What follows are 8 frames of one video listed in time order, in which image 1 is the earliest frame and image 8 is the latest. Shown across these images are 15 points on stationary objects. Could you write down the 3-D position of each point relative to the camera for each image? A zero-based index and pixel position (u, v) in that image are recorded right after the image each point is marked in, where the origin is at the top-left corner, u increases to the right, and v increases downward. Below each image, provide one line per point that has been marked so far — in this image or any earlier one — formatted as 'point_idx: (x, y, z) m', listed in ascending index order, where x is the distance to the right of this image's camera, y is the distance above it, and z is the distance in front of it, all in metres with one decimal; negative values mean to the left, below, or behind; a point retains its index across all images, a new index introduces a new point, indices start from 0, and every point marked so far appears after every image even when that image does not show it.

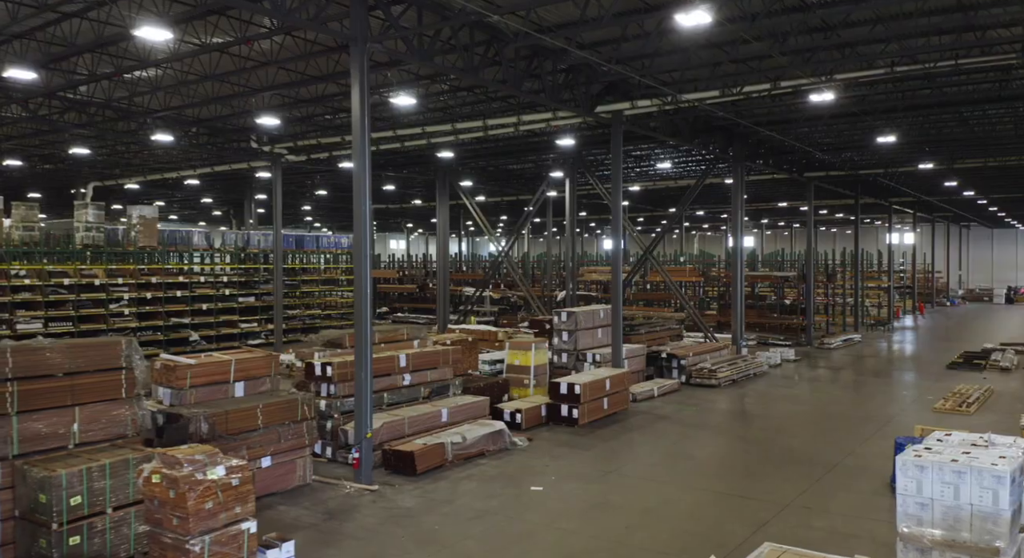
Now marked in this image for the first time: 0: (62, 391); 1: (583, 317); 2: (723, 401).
0: (-4.5, -1.1, +7.9) m
1: (+1.6, -0.9, +17.6) m
2: (+4.6, -2.7, +17.4) m
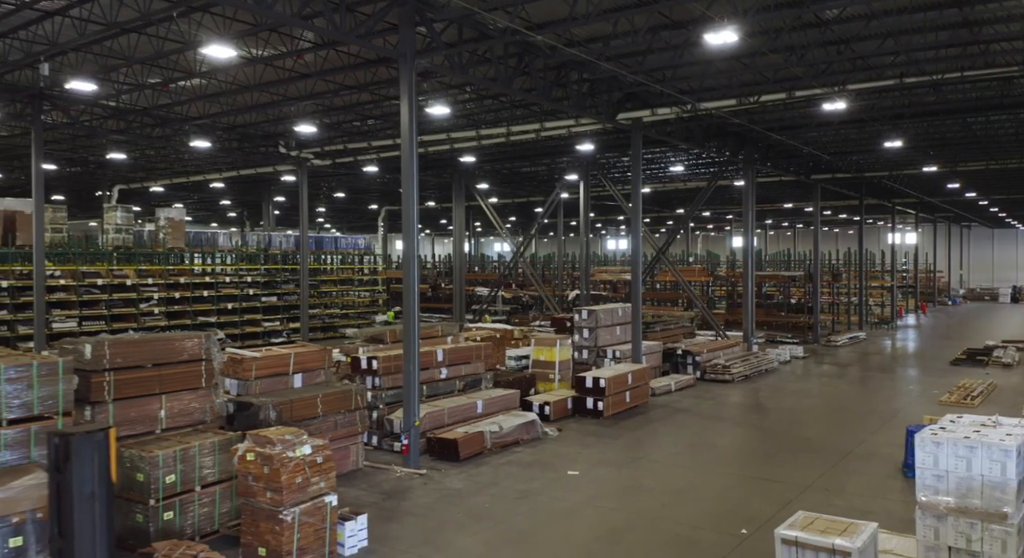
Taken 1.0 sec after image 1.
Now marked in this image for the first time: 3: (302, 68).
0: (-3.9, -1.1, +8.7) m
1: (+2.1, -0.9, +18.4) m
2: (+5.1, -2.7, +18.2) m
3: (-3.9, +4.0, +15.0) m
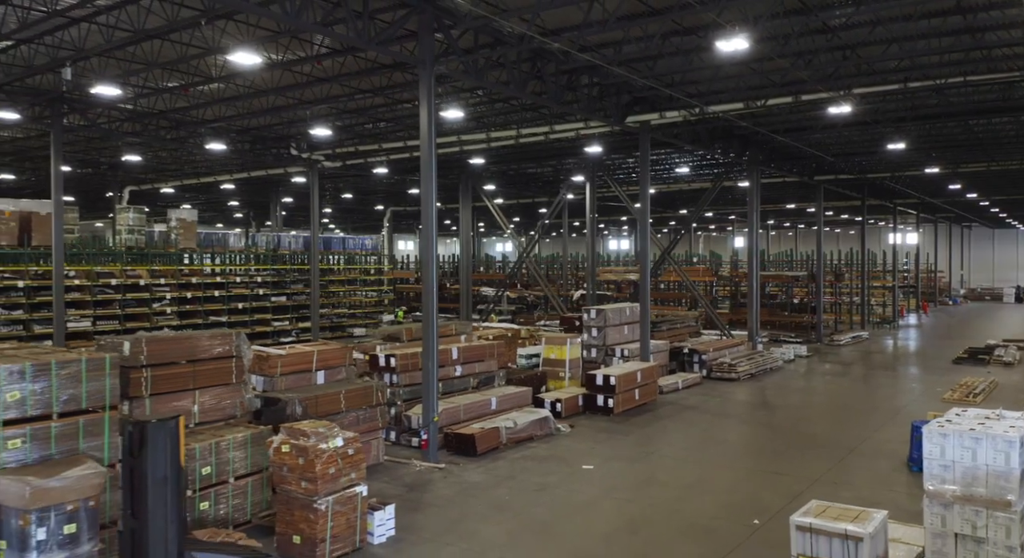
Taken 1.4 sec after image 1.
0: (-3.7, -1.1, +9.1) m
1: (+2.3, -0.8, +18.7) m
2: (+5.4, -2.7, +18.6) m
3: (-3.6, +4.0, +15.4) m
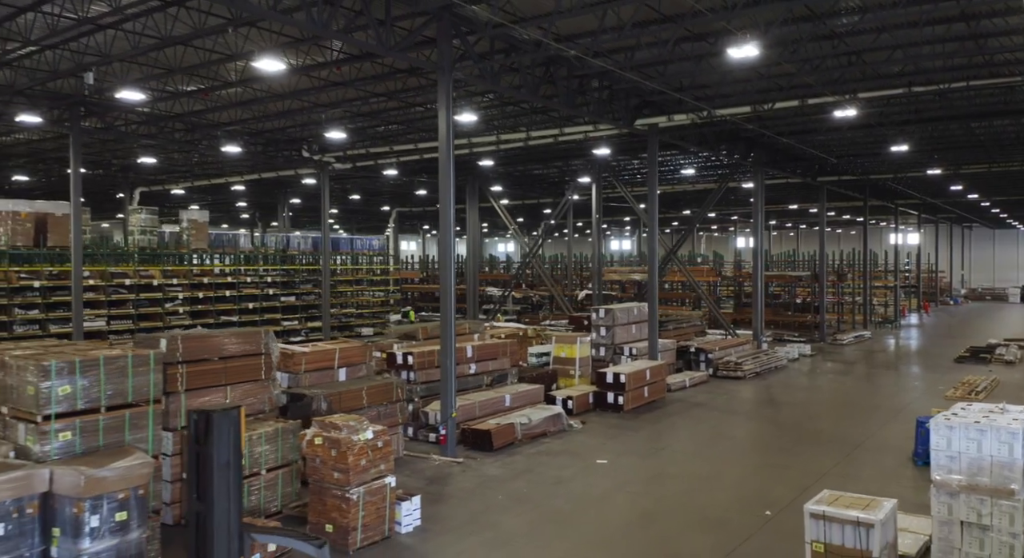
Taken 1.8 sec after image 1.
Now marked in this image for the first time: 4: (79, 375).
0: (-3.5, -1.1, +9.4) m
1: (+2.6, -0.8, +19.0) m
2: (+5.6, -2.6, +18.9) m
3: (-3.4, +4.0, +15.7) m
4: (-3.9, -0.9, +7.2) m
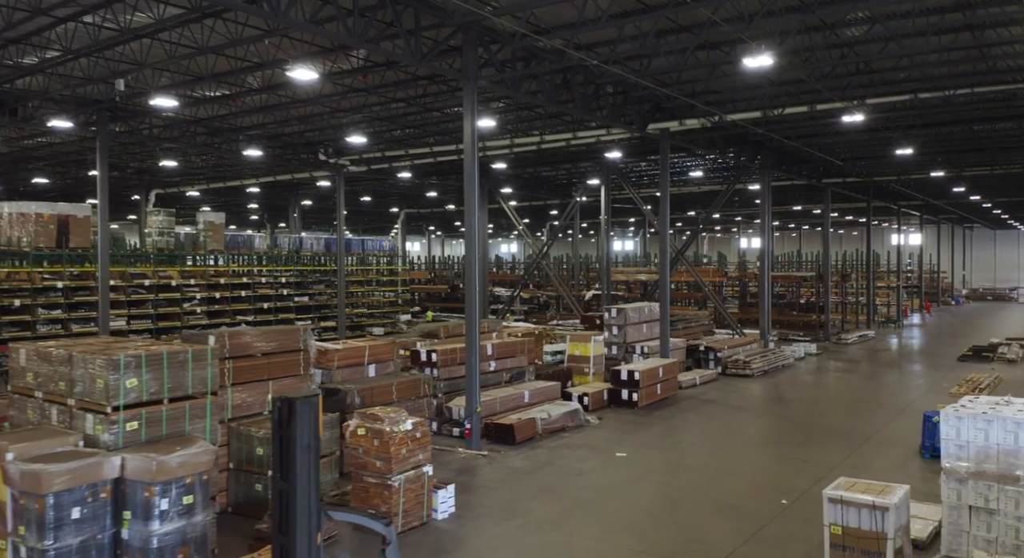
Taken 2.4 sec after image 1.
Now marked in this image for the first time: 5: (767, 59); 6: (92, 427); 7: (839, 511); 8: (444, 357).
0: (-3.1, -1.1, +9.9) m
1: (+2.9, -0.9, +19.5) m
2: (+6.0, -2.7, +19.4) m
3: (-3.1, +4.0, +16.2) m
4: (-3.5, -0.9, +7.7) m
5: (+3.8, +3.3, +12.0) m
6: (-3.9, -1.4, +7.4) m
7: (+3.1, -2.2, +7.6) m
8: (-1.2, -1.4, +13.8) m
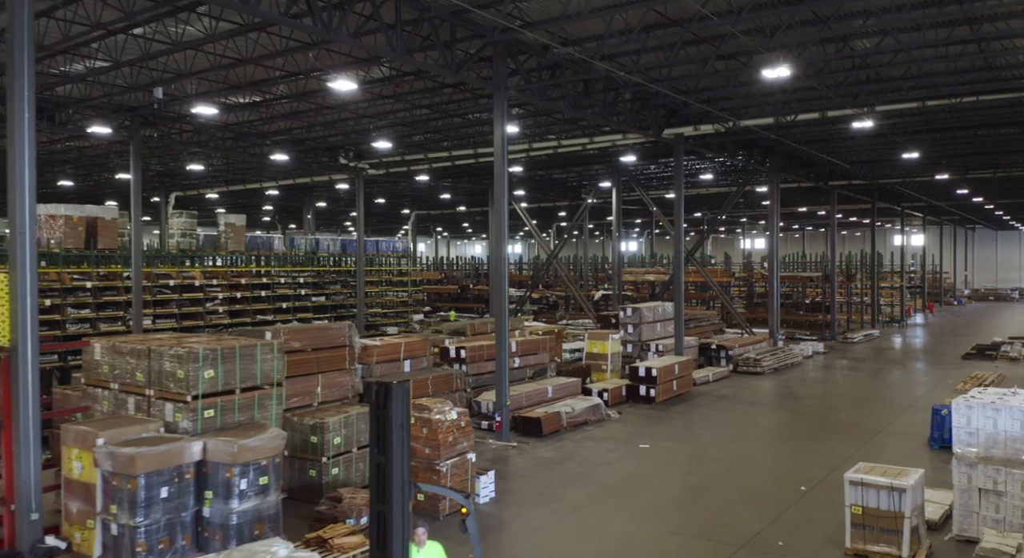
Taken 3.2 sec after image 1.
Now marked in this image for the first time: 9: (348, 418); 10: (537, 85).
0: (-2.6, -1.1, +10.5) m
1: (+3.4, -0.9, +20.1) m
2: (+6.4, -2.7, +20.0) m
3: (-2.6, +4.0, +16.8) m
4: (-3.0, -0.8, +8.3) m
5: (+4.3, +3.3, +12.6) m
6: (-3.4, -1.4, +8.1) m
7: (+3.6, -2.2, +8.2) m
8: (-0.7, -1.4, +14.4) m
9: (-2.1, -1.8, +10.0) m
10: (+0.4, +3.5, +14.5) m
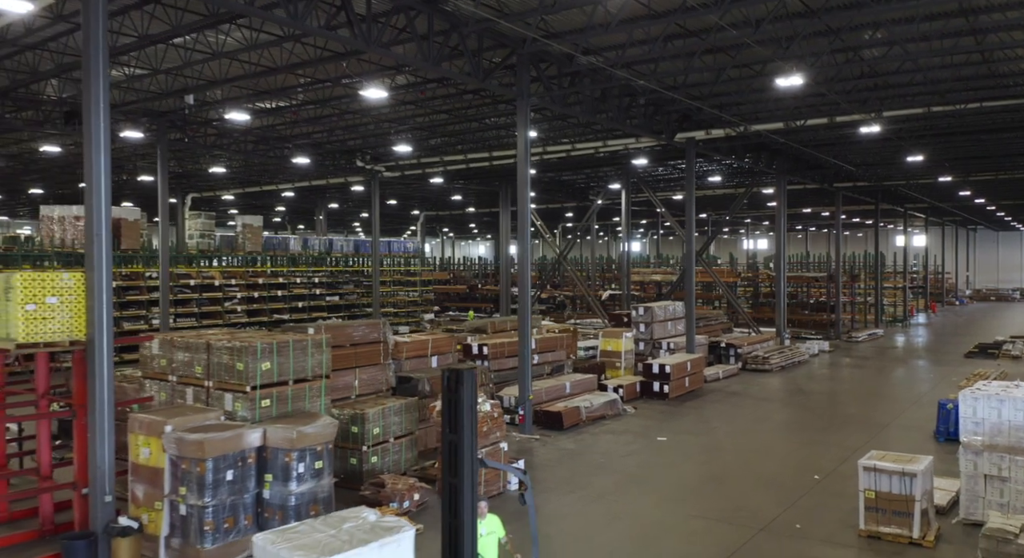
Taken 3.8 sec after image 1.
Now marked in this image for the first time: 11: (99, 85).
0: (-2.3, -1.1, +11.1) m
1: (+3.8, -0.9, +20.7) m
2: (+6.8, -2.7, +20.5) m
3: (-2.2, +4.0, +17.4) m
4: (-2.7, -0.8, +8.9) m
5: (+4.7, +3.3, +13.2) m
6: (-3.0, -1.4, +8.6) m
7: (+4.0, -2.2, +8.8) m
8: (-0.3, -1.3, +15.0) m
9: (-1.7, -1.7, +10.5) m
10: (+0.8, +3.5, +15.1) m
11: (-4.0, +1.9, +7.8) m
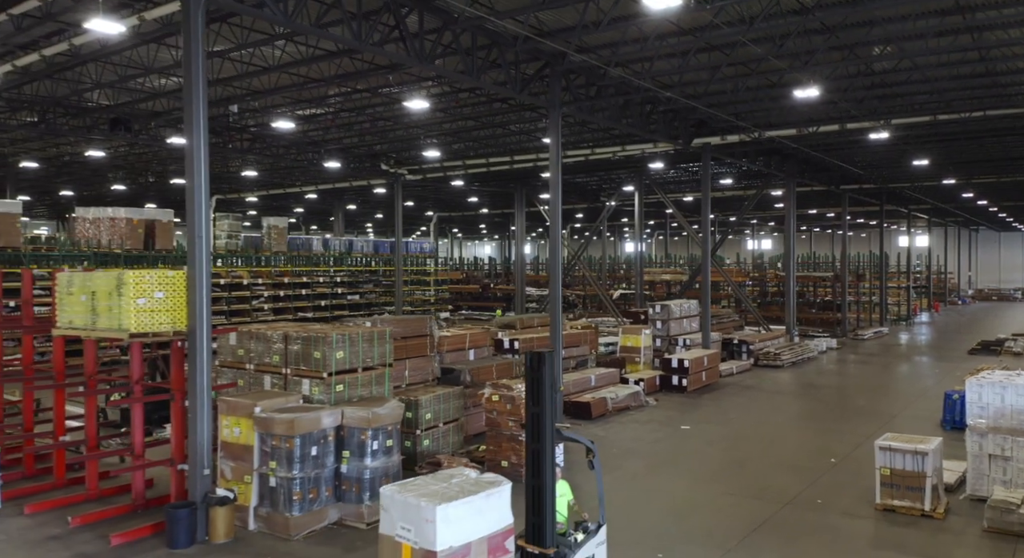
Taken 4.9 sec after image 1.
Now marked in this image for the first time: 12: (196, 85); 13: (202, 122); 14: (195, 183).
0: (-1.7, -1.0, +12.0) m
1: (+4.4, -0.8, +21.6) m
2: (+7.4, -2.6, +21.4) m
3: (-1.6, +4.0, +18.3) m
4: (-2.1, -0.8, +9.8) m
5: (+5.3, +3.4, +14.1) m
6: (-2.4, -1.3, +9.5) m
7: (+4.6, -2.2, +9.7) m
8: (+0.3, -1.3, +15.9) m
9: (-1.1, -1.7, +11.5) m
10: (+1.4, +3.6, +16.0) m
11: (-3.4, +1.9, +8.7) m
12: (-3.4, +2.1, +8.6) m
13: (-3.4, +1.7, +8.6) m
14: (-3.5, +1.0, +8.6) m
